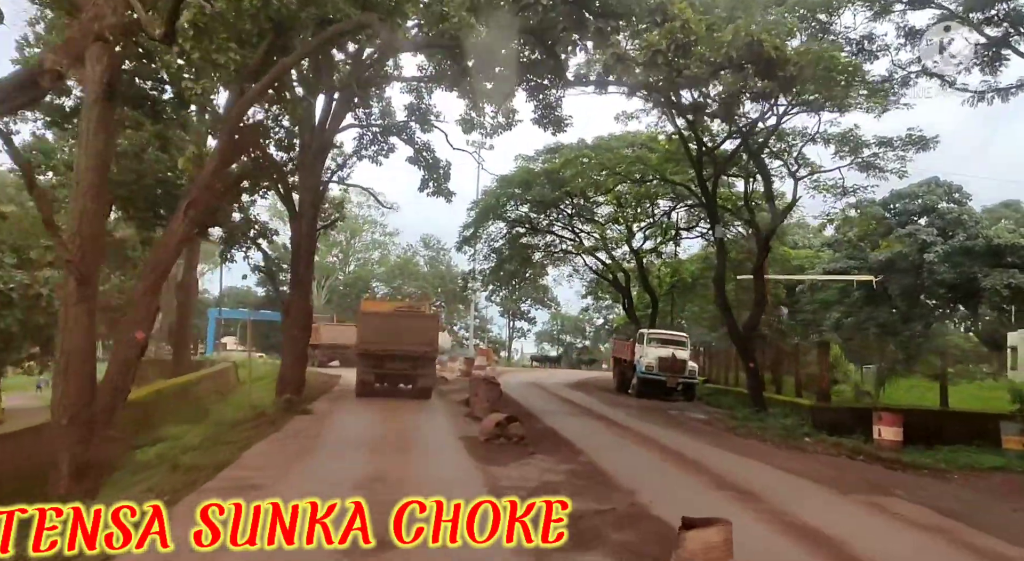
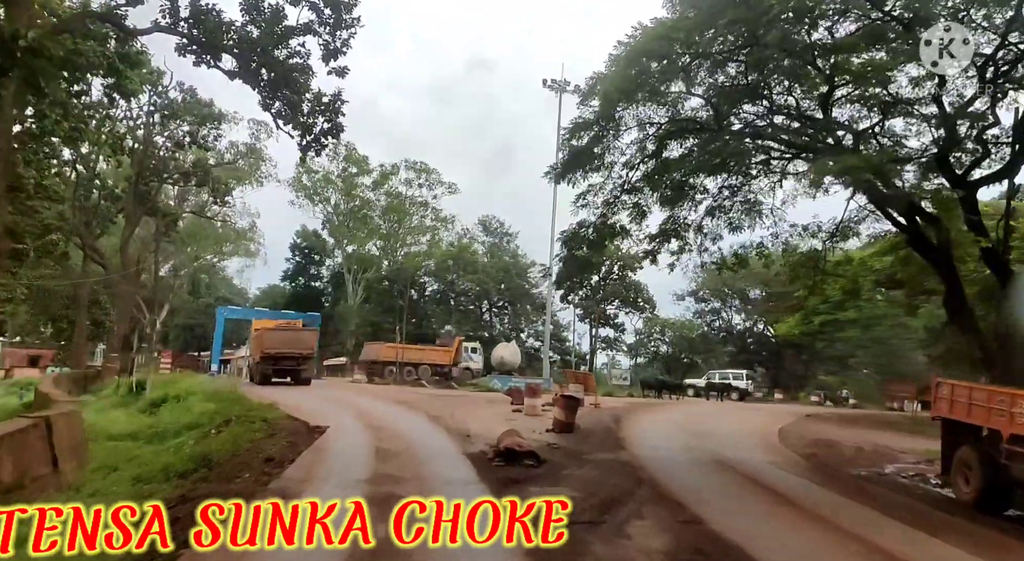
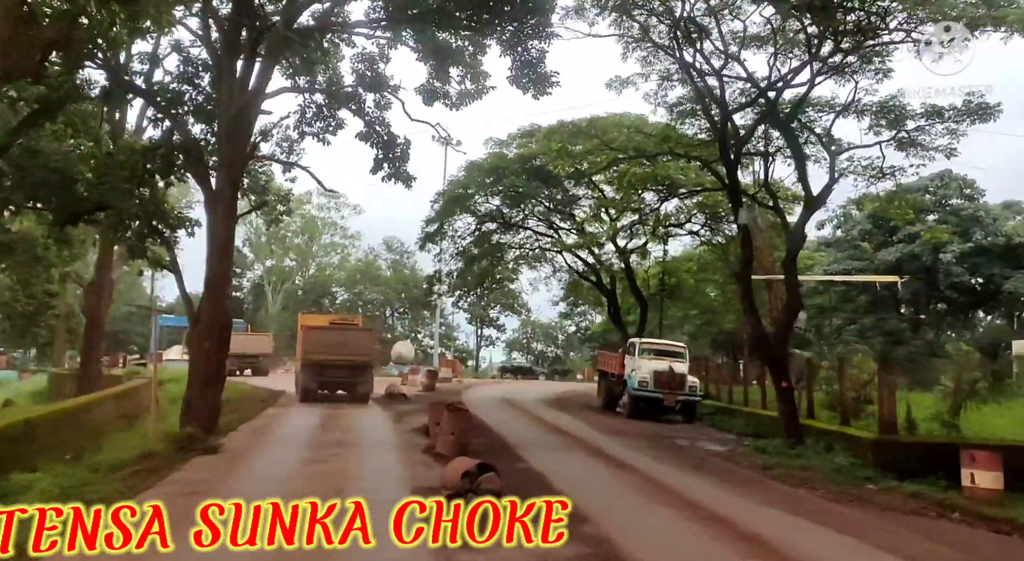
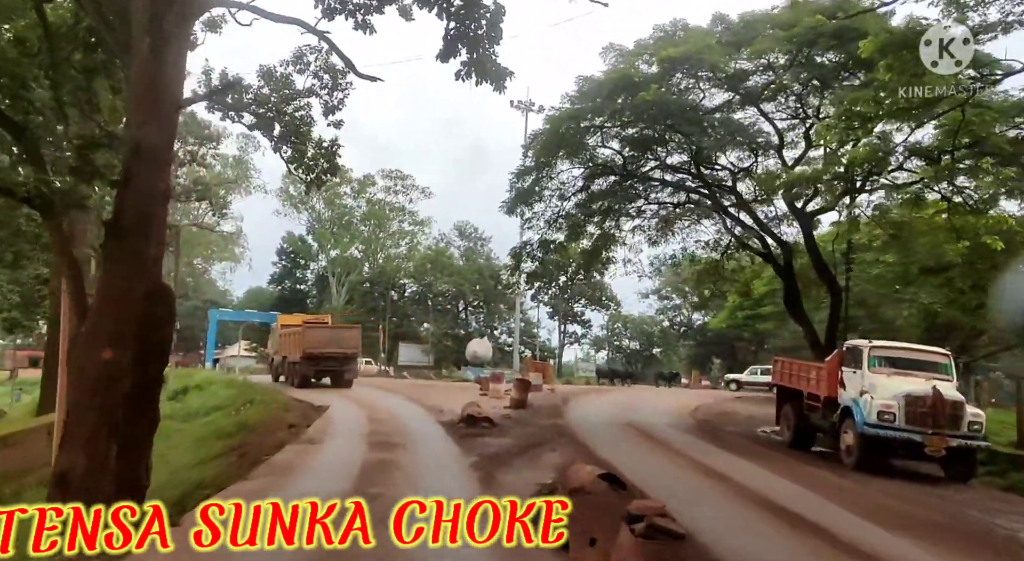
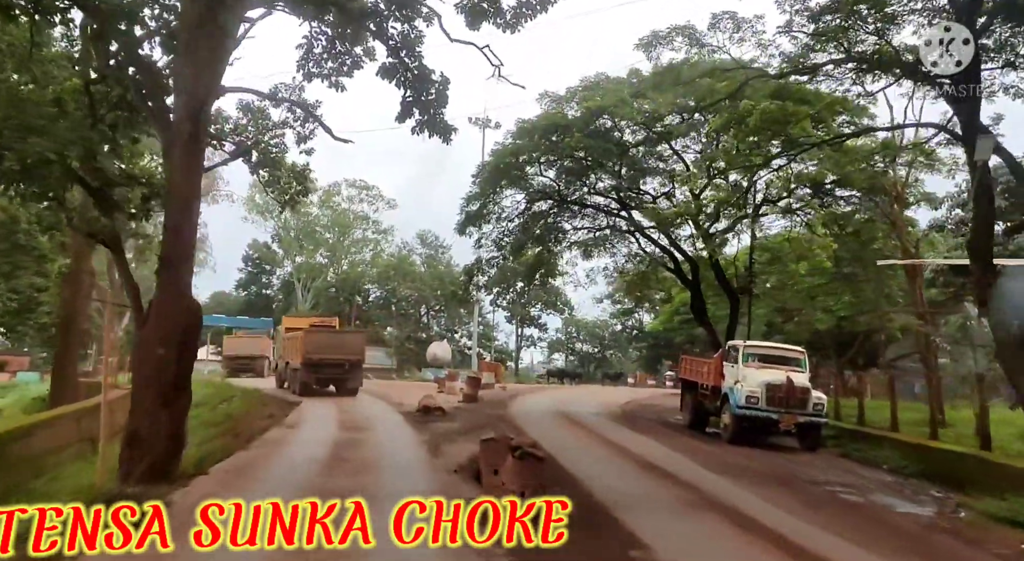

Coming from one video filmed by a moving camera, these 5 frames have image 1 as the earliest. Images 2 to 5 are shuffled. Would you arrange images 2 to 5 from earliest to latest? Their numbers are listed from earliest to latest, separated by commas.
3, 5, 4, 2
